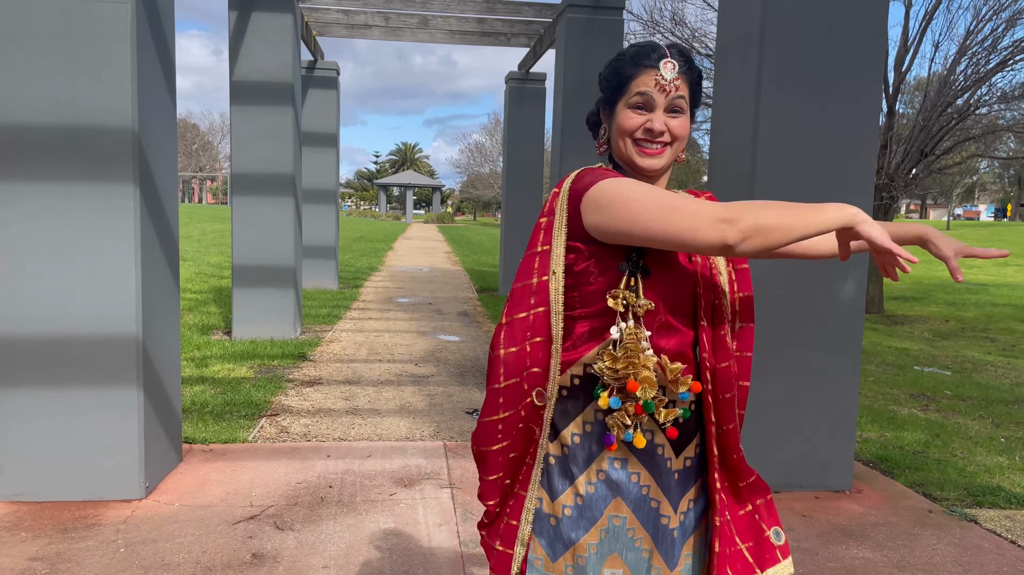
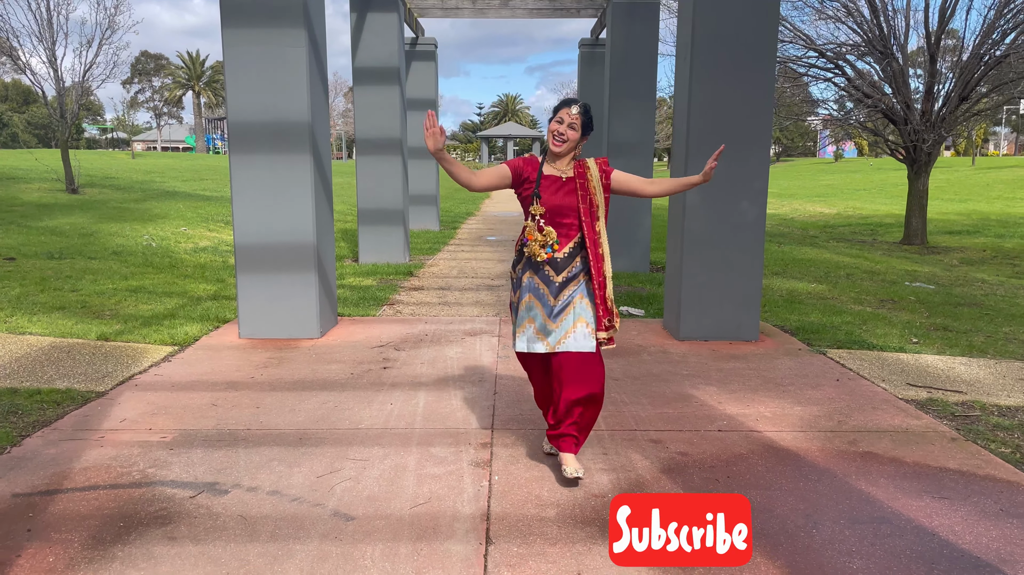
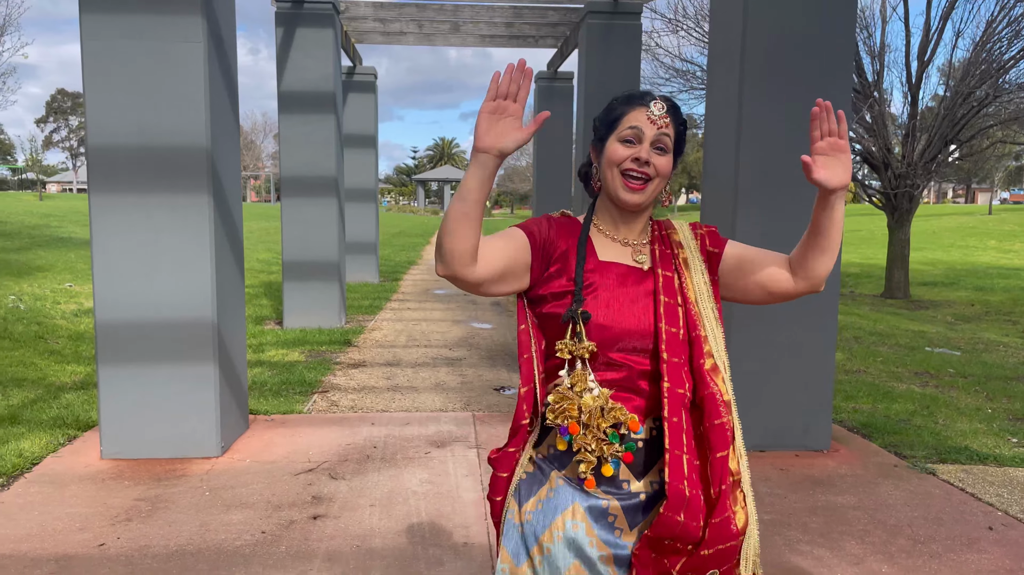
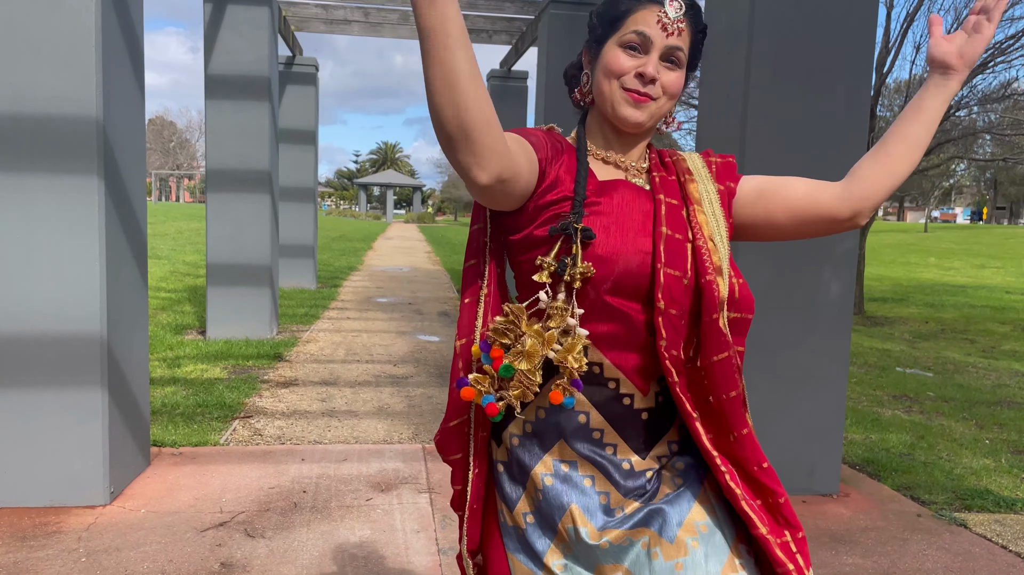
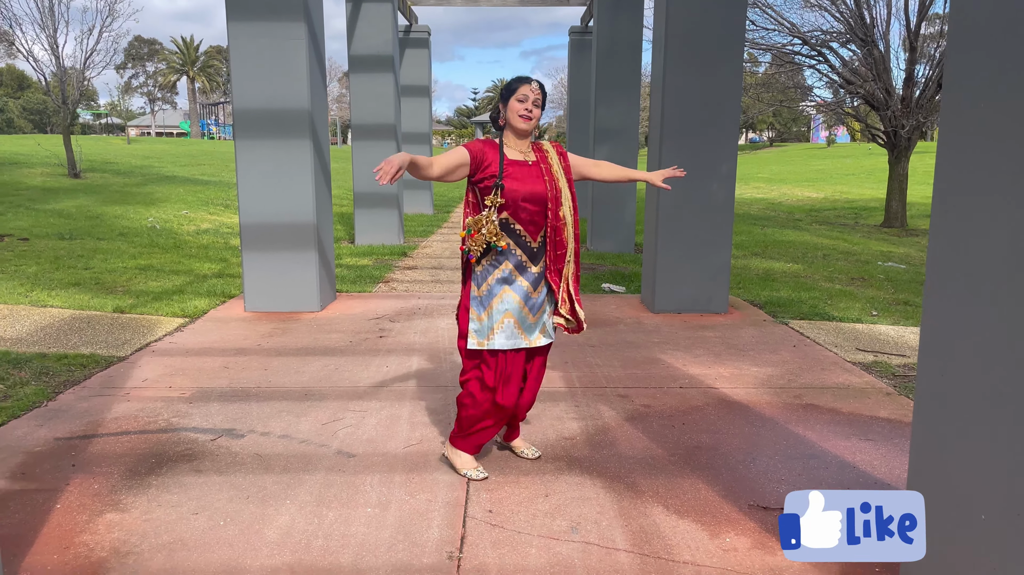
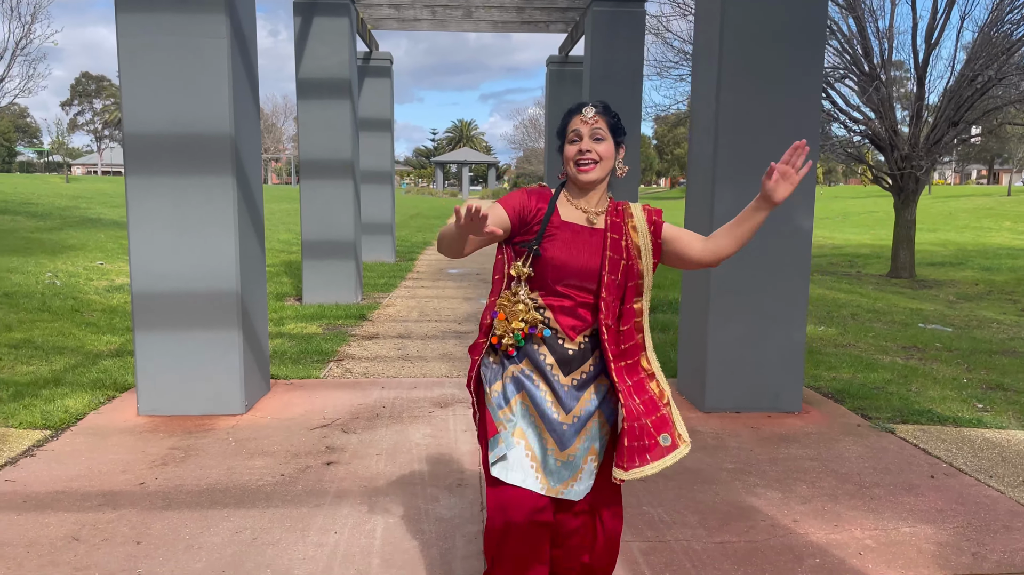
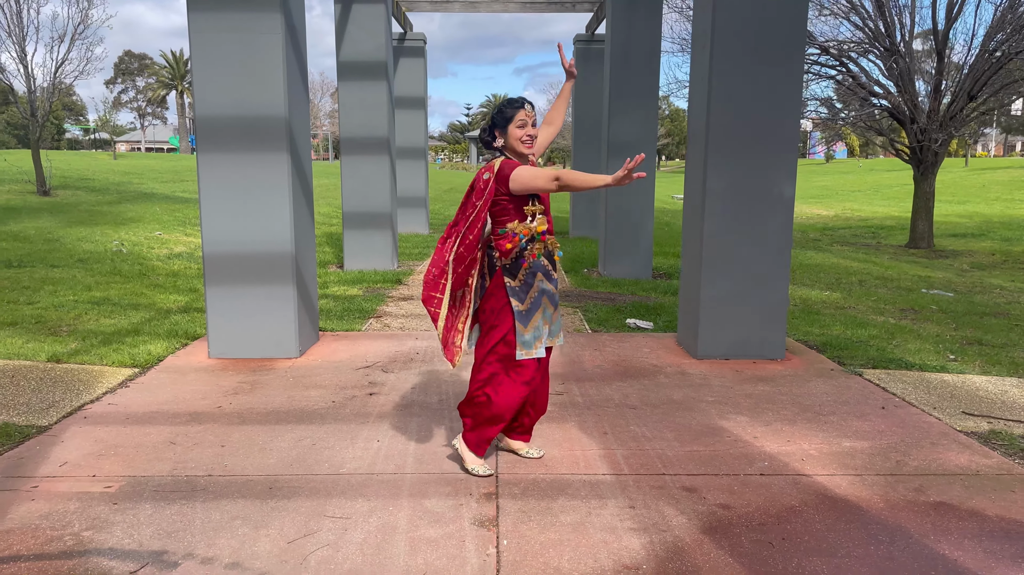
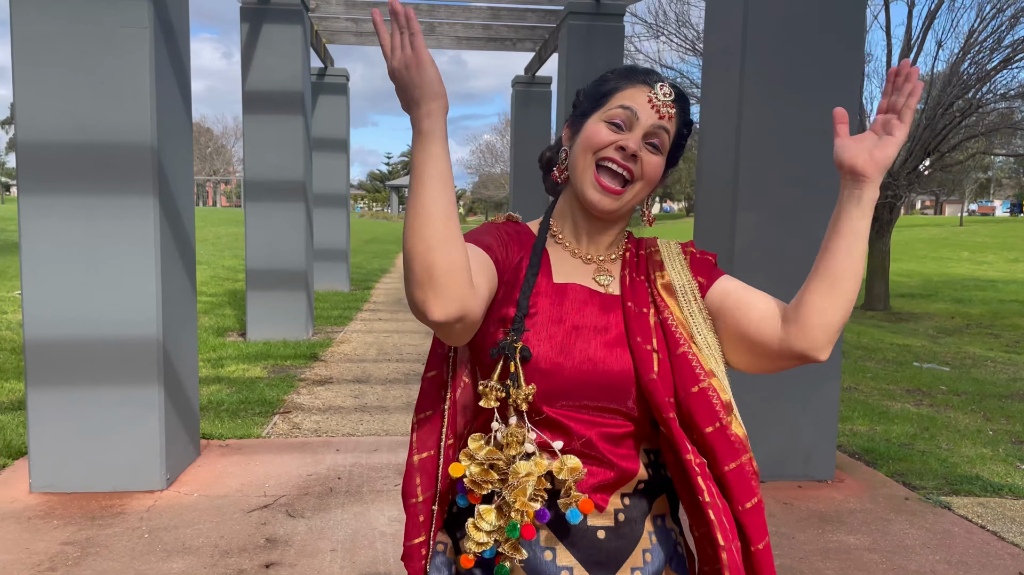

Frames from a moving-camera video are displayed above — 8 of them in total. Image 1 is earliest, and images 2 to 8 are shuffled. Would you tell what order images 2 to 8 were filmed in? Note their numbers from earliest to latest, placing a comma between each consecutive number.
4, 8, 3, 6, 7, 2, 5
